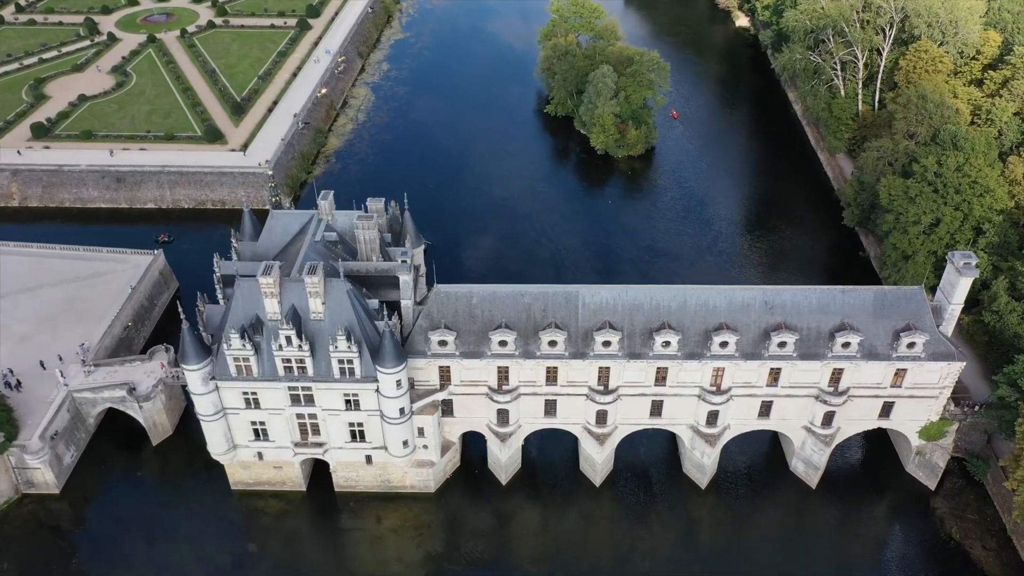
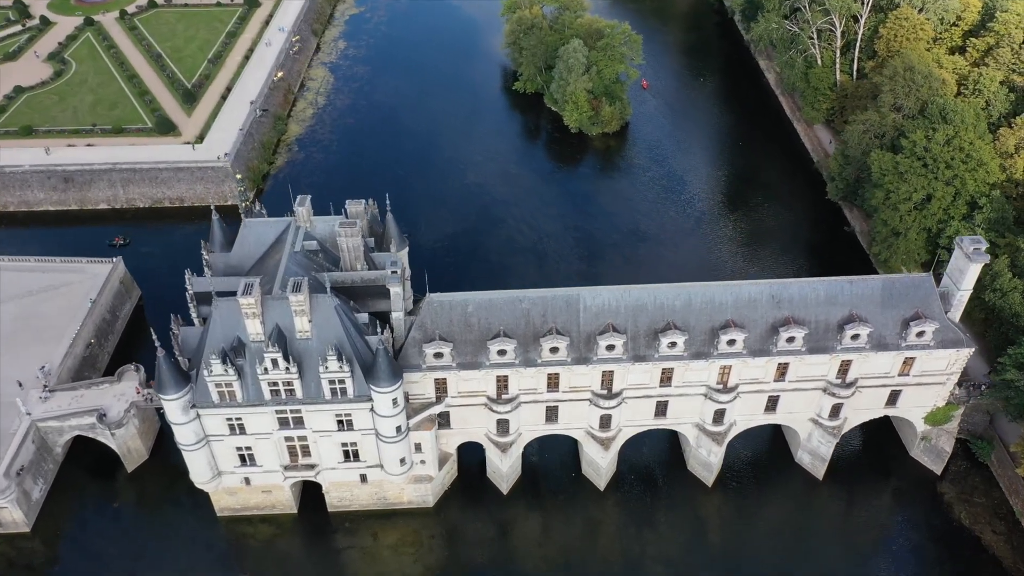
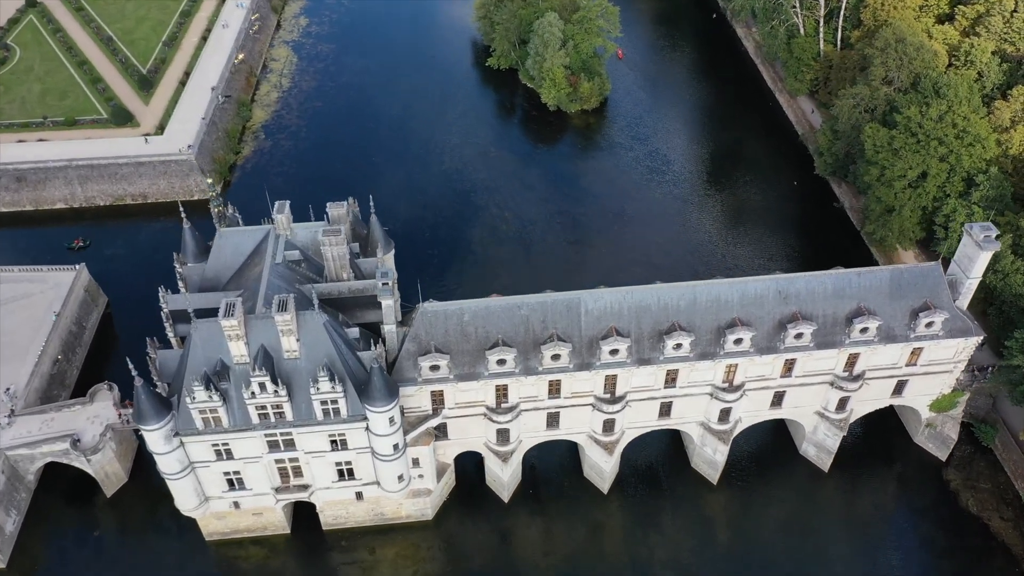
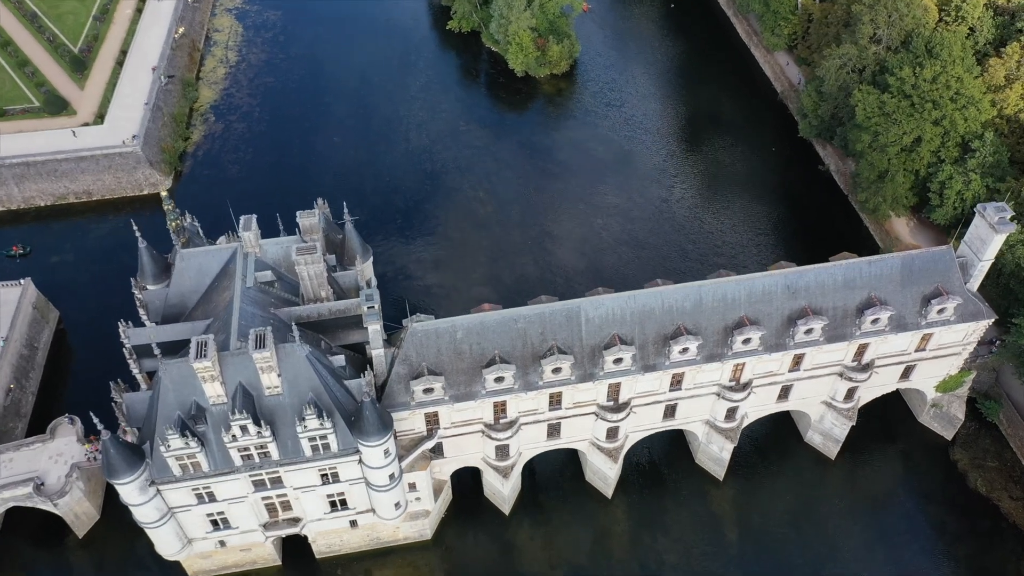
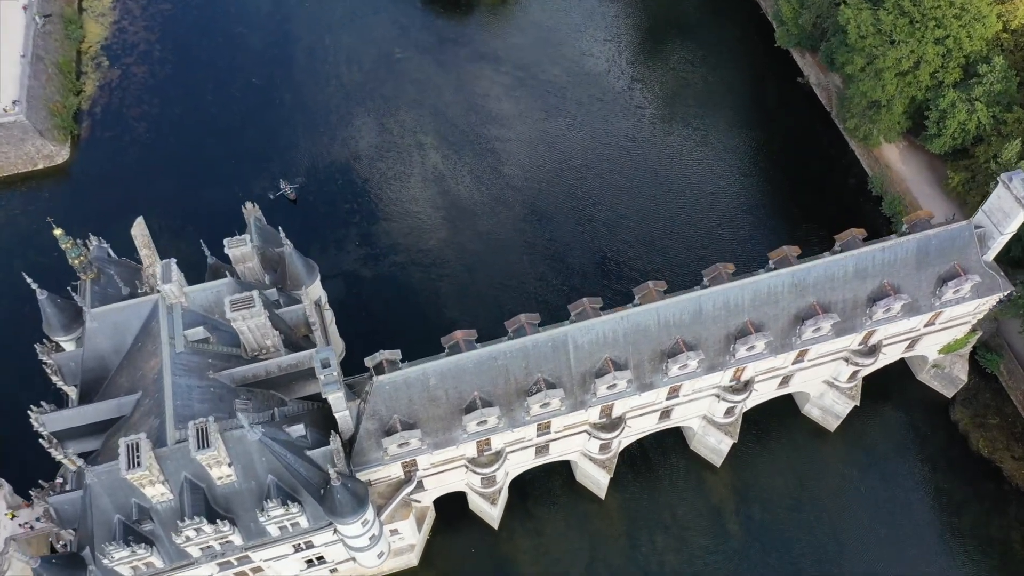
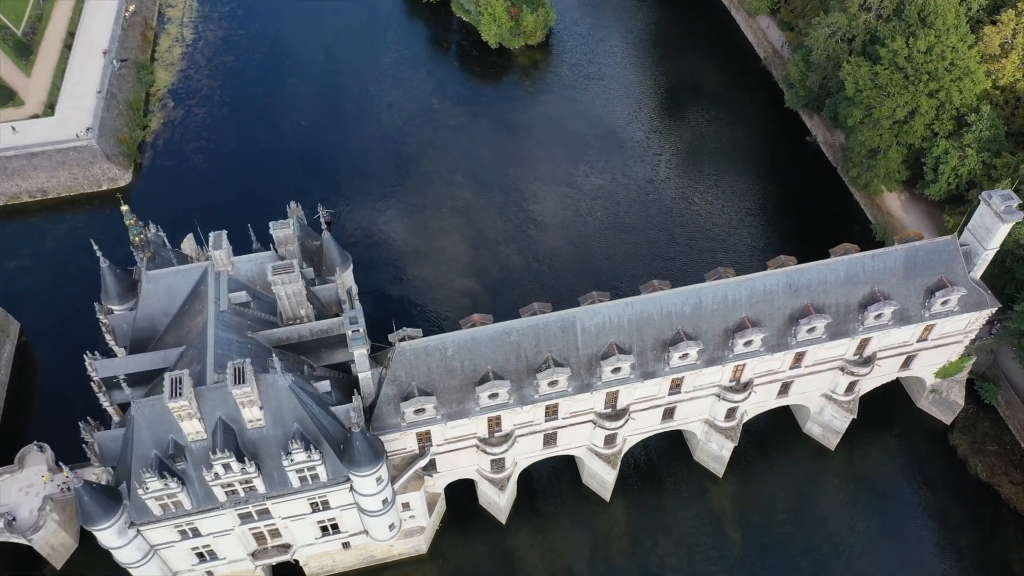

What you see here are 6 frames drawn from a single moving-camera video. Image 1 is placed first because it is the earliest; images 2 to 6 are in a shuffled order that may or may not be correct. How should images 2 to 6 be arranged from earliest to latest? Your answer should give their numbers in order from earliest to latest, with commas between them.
2, 3, 4, 6, 5
